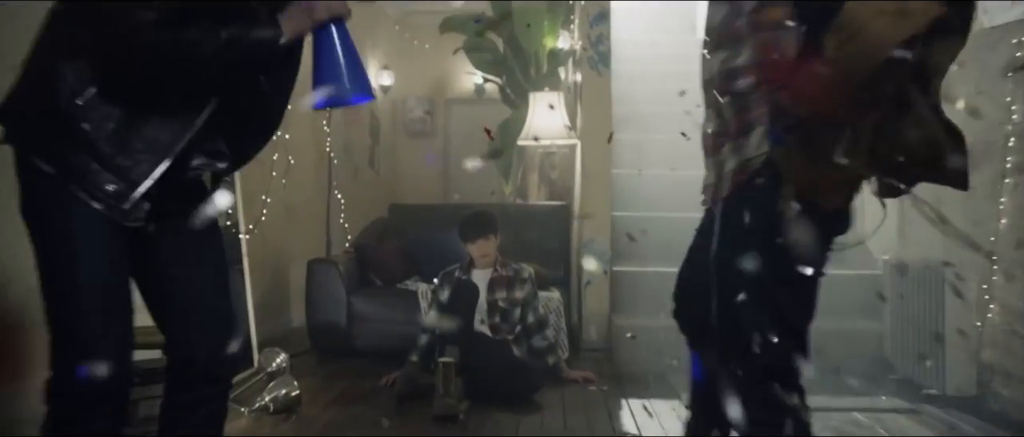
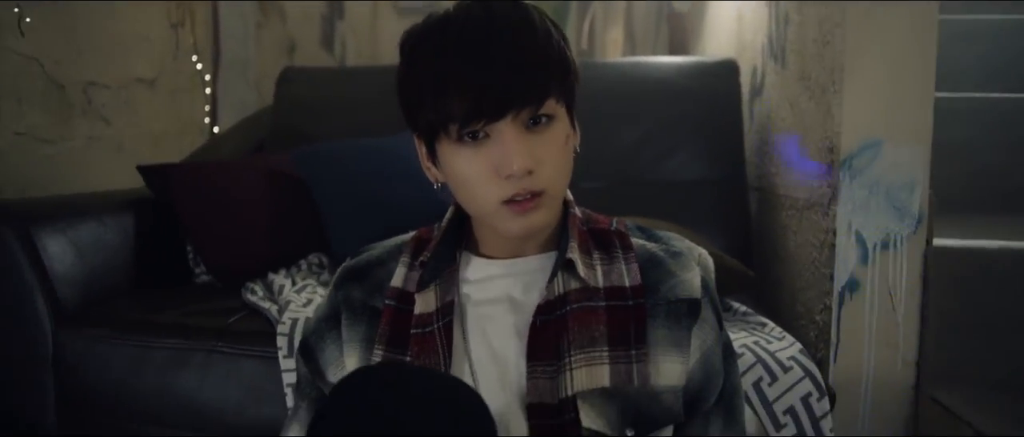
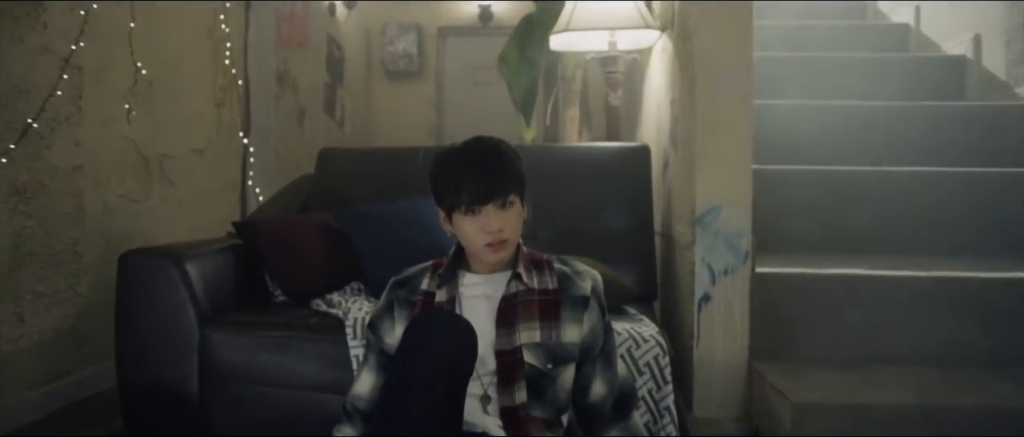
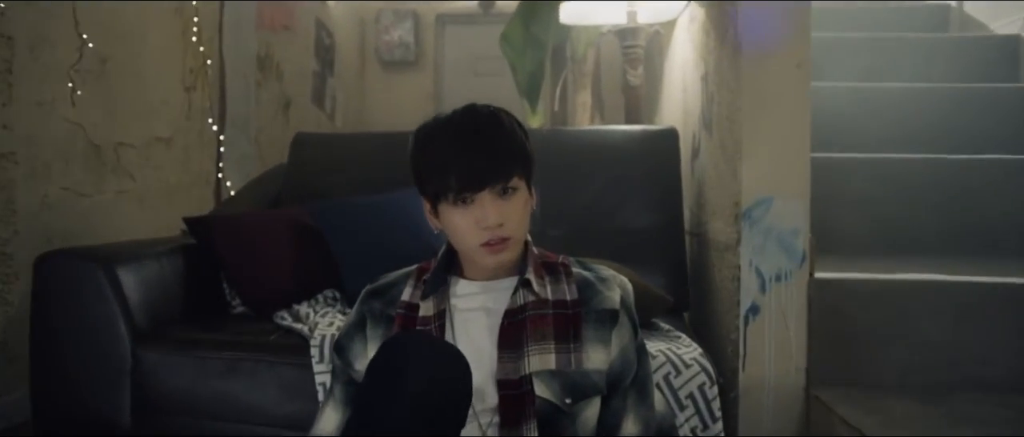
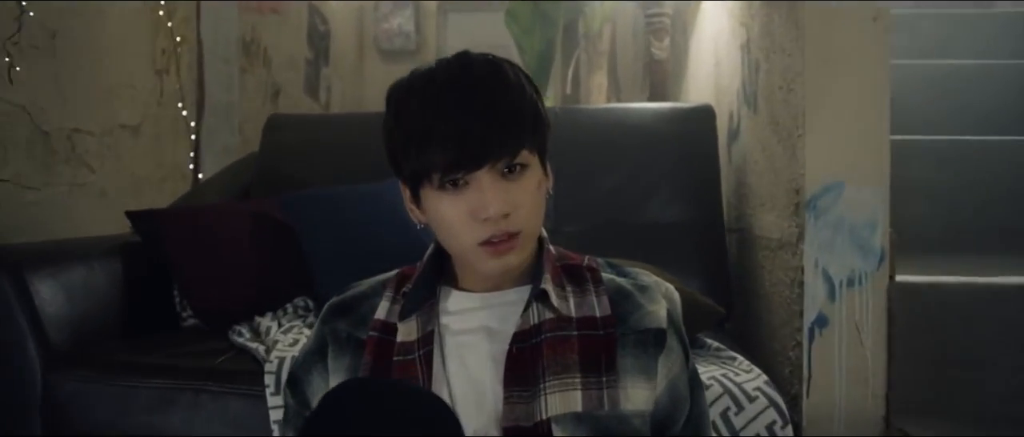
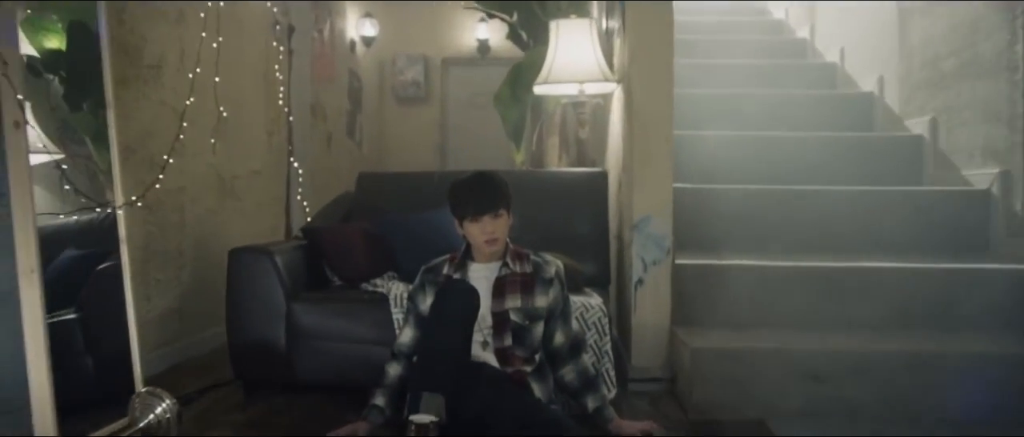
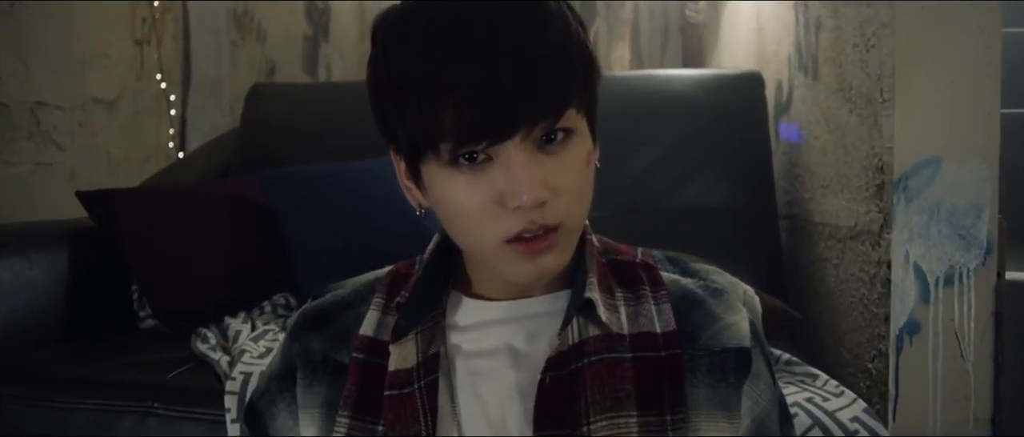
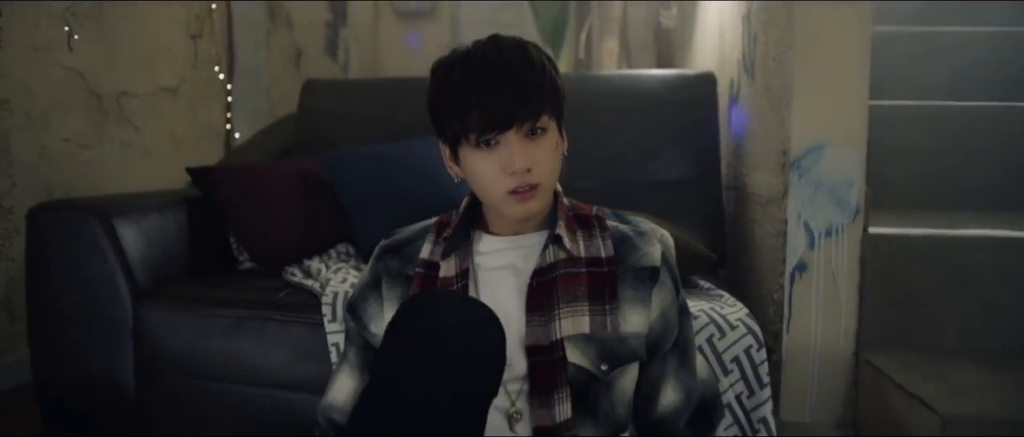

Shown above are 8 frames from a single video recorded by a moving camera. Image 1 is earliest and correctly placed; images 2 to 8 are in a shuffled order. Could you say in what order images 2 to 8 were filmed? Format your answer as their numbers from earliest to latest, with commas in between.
6, 3, 4, 5, 7, 2, 8
